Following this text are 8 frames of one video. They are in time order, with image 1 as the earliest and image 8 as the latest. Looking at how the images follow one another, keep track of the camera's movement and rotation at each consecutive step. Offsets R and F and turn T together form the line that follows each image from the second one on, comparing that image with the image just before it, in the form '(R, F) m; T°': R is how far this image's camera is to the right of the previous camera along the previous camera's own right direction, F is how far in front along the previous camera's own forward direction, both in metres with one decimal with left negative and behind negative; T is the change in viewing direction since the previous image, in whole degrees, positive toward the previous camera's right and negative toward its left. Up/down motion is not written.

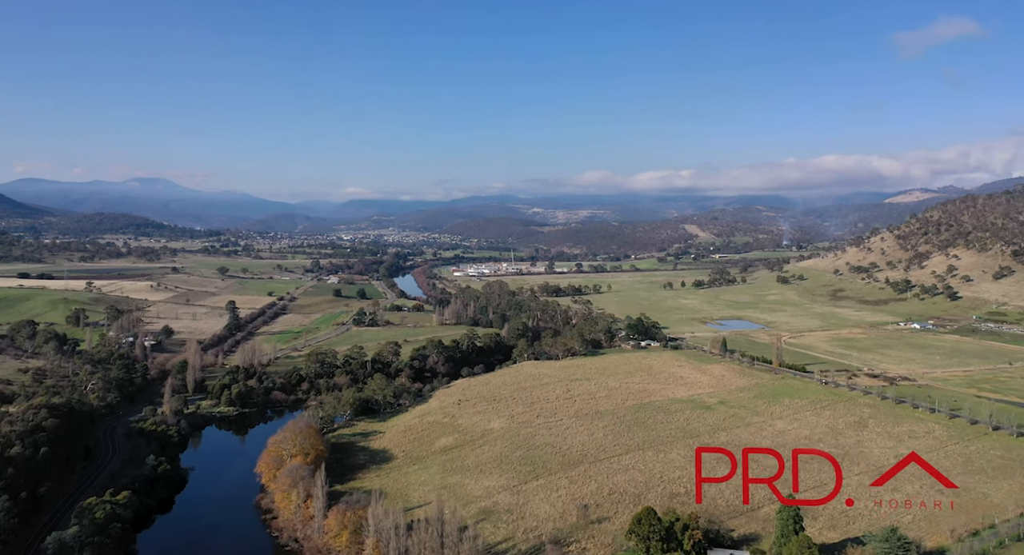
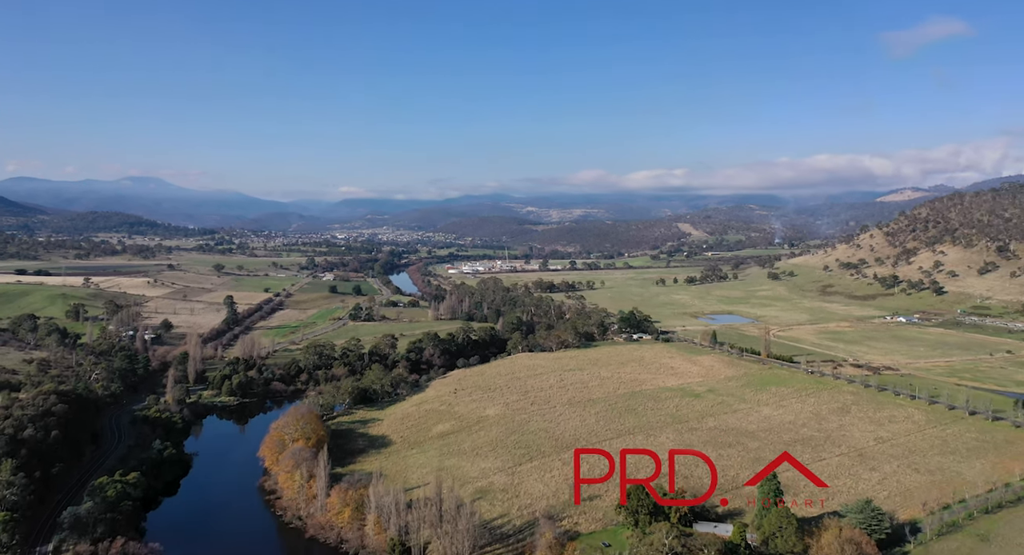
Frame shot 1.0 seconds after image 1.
(-0.1, -1.7) m; 0°
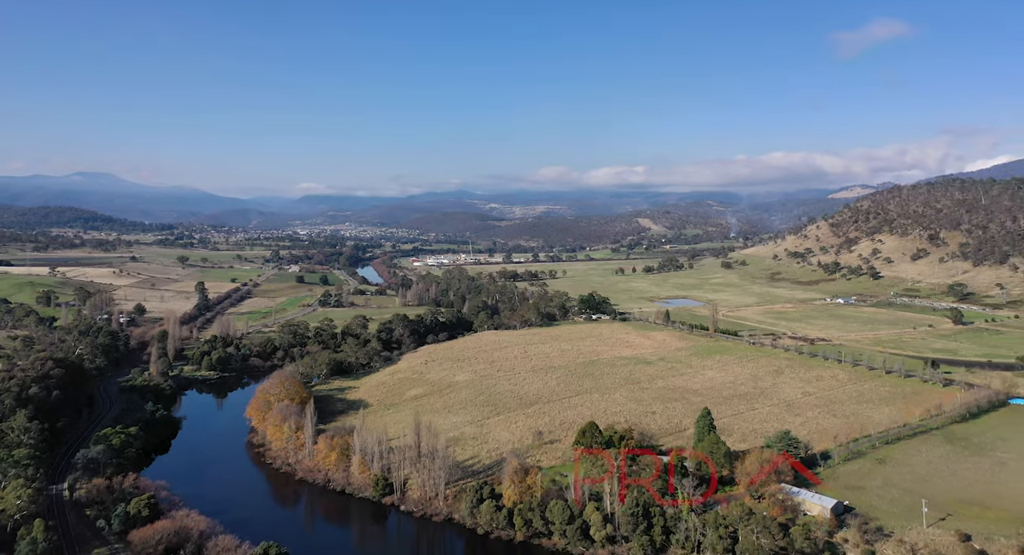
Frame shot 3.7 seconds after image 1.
(-0.4, -5.1) m; +3°
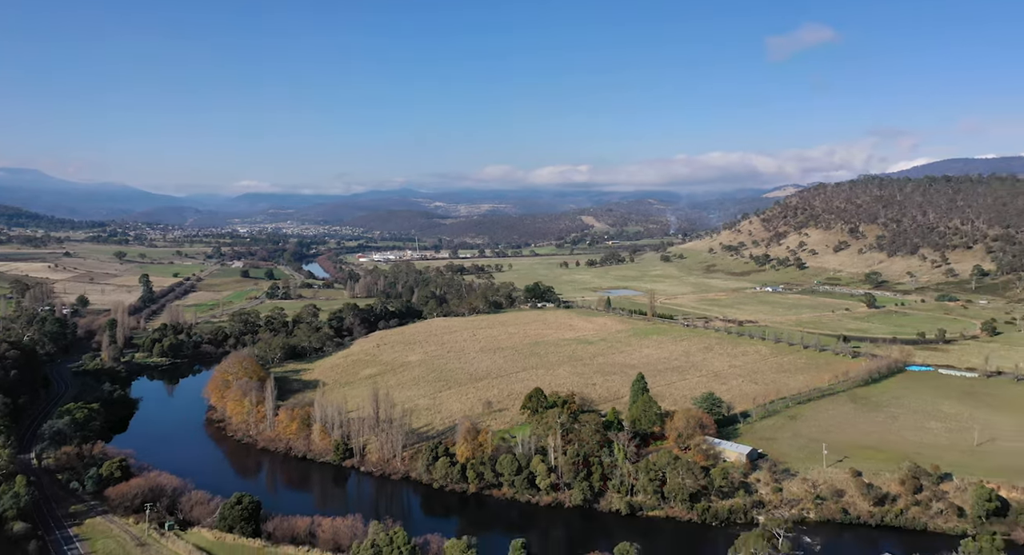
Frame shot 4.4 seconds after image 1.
(-0.4, -3.5) m; +4°
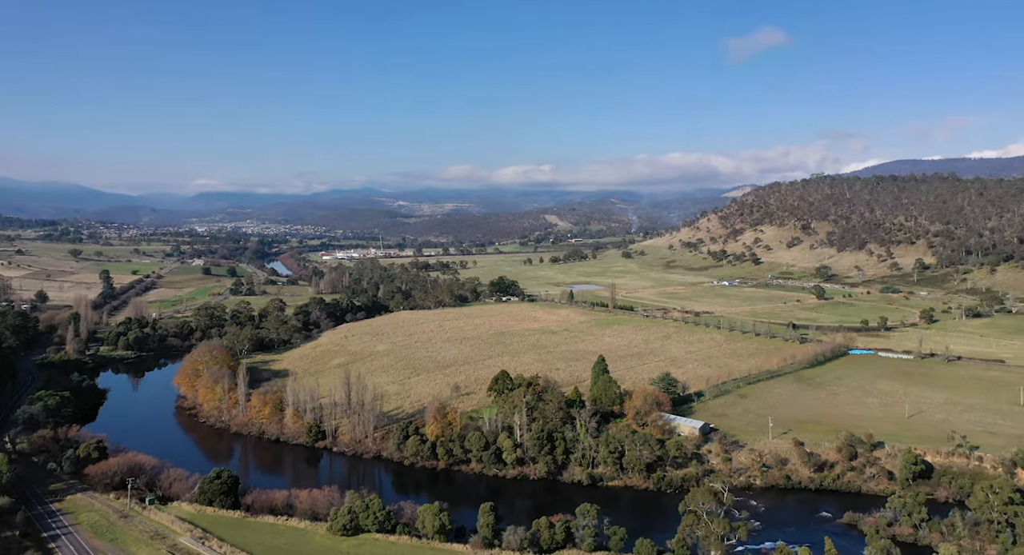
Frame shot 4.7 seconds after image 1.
(-0.2, -2.1) m; +3°
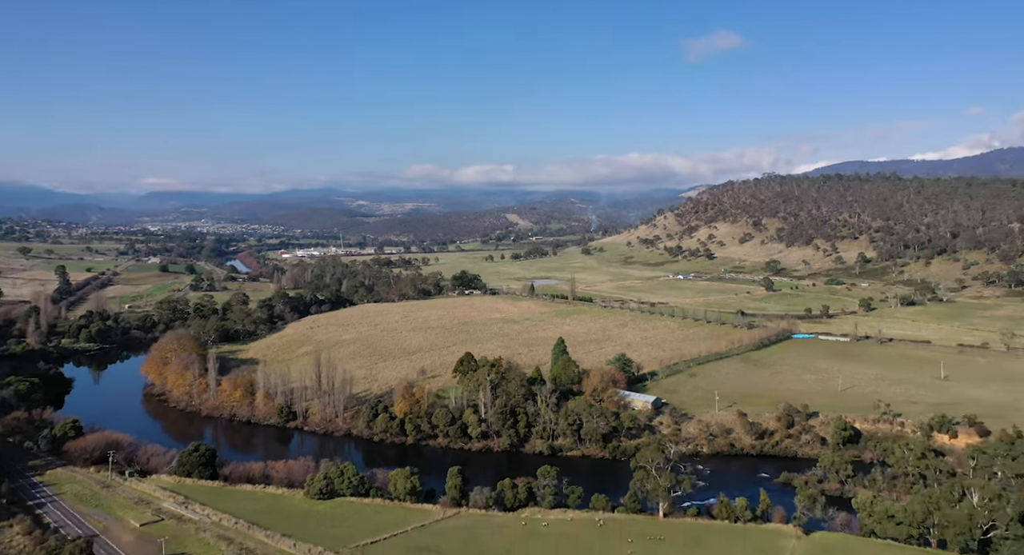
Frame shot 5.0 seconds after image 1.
(-0.2, -2.4) m; +3°
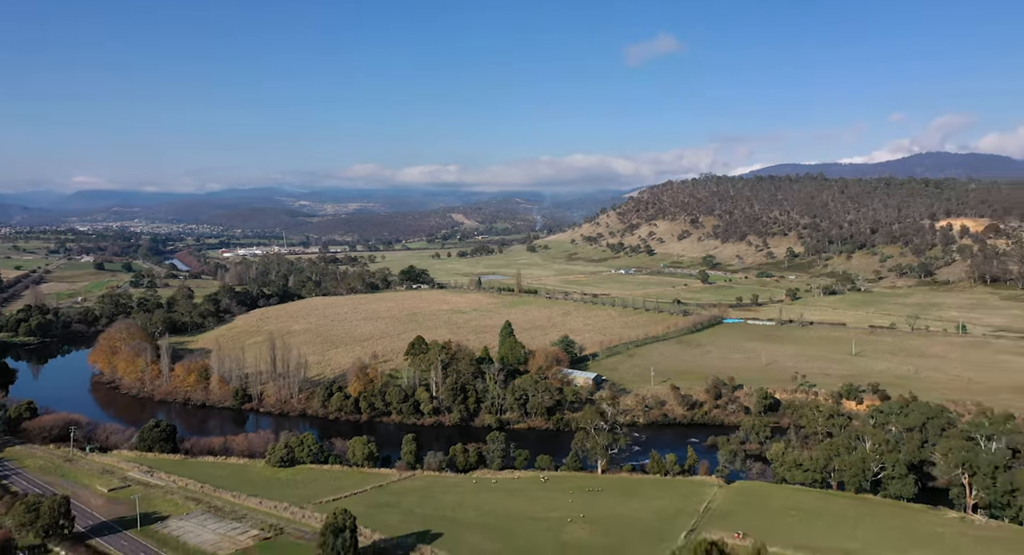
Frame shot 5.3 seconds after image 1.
(-0.3, -2.6) m; +4°
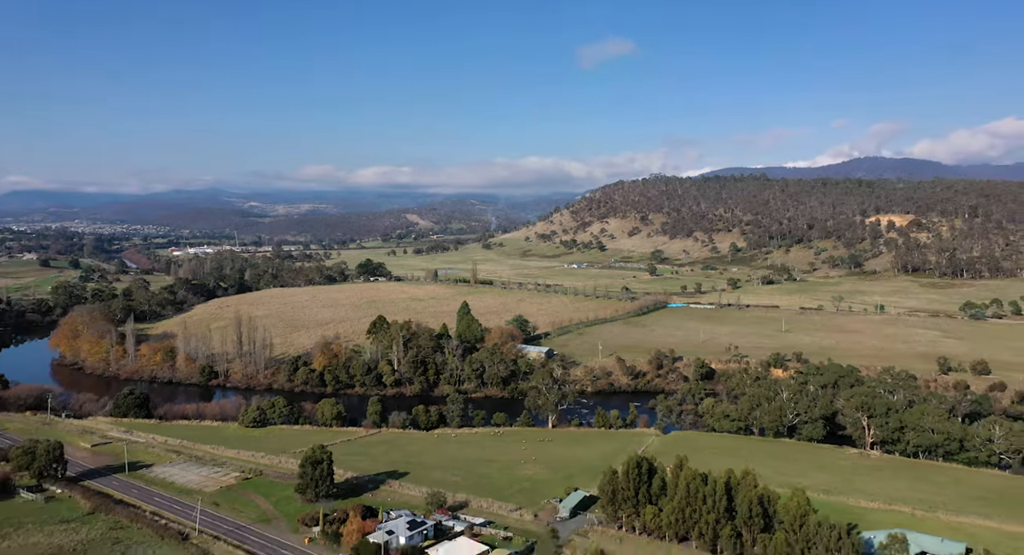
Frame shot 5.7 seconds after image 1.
(-0.2, -3.1) m; +3°
